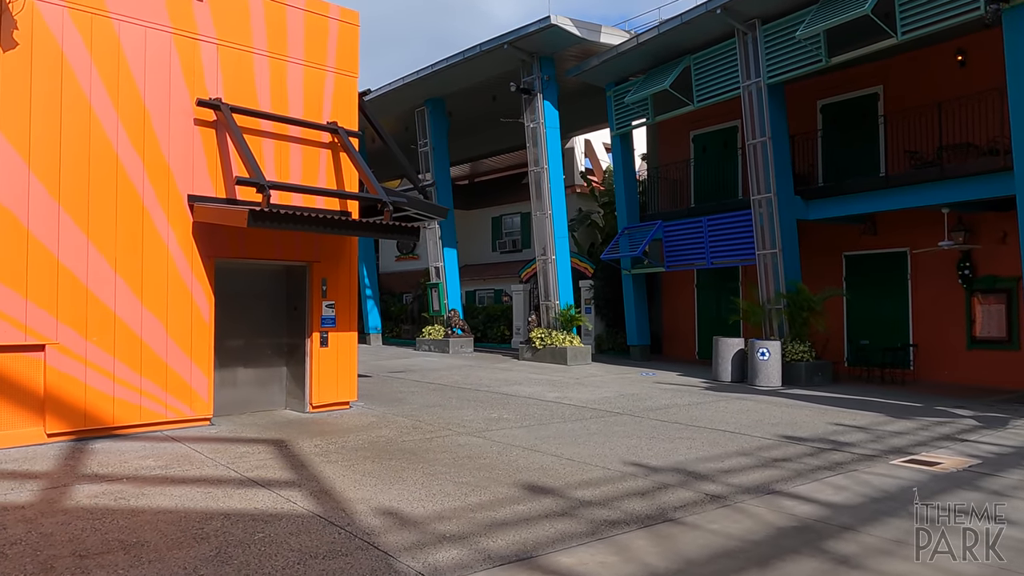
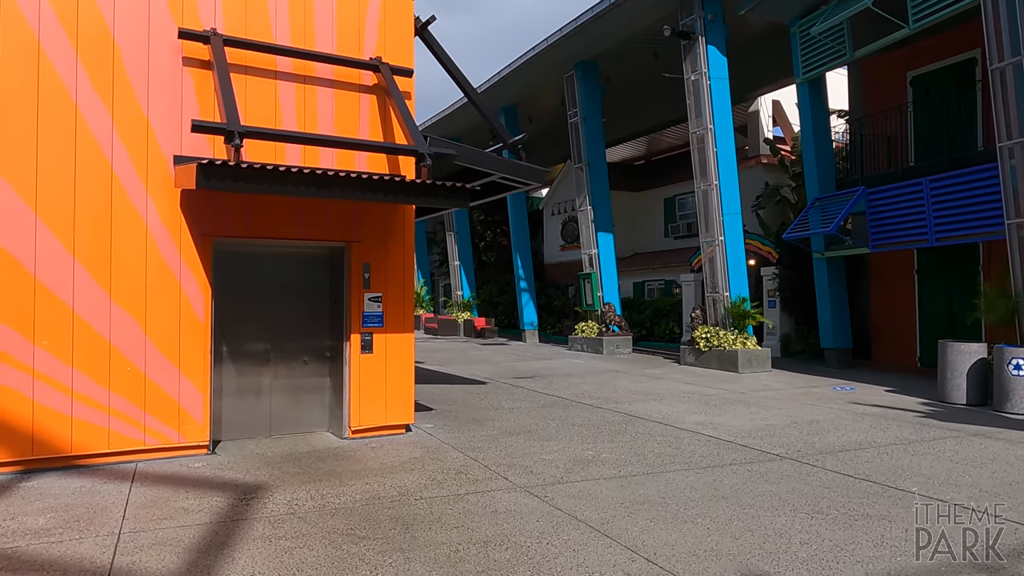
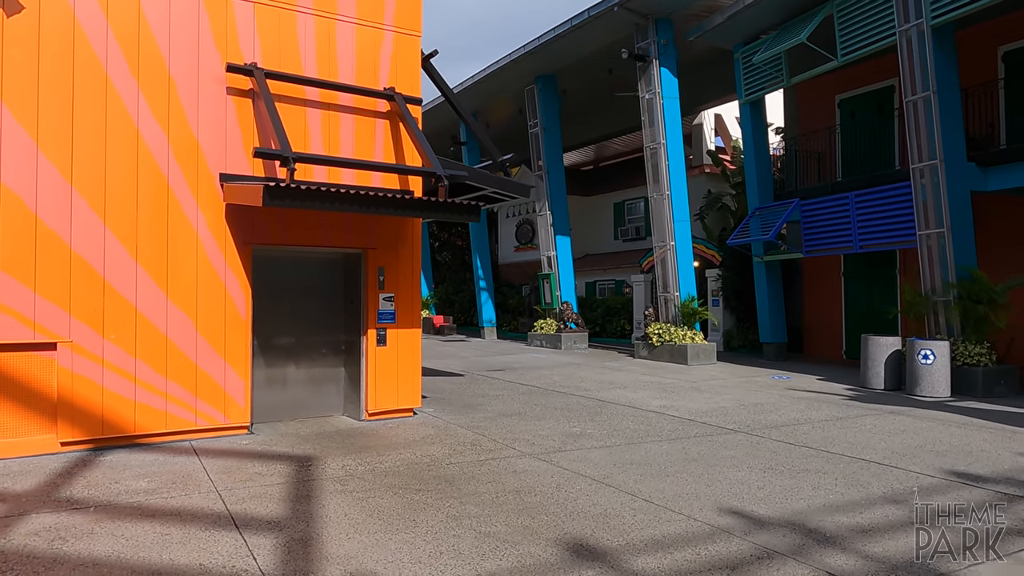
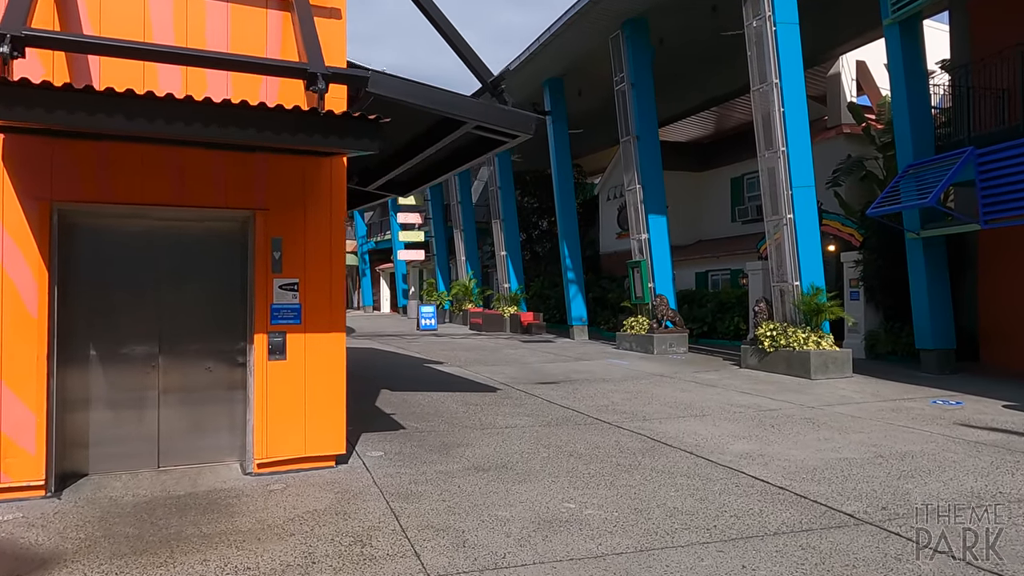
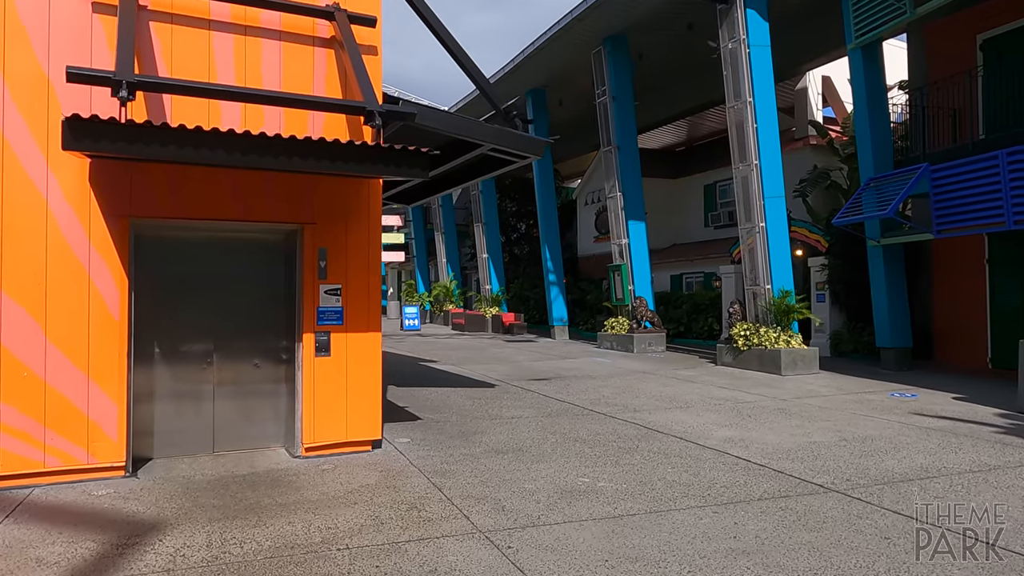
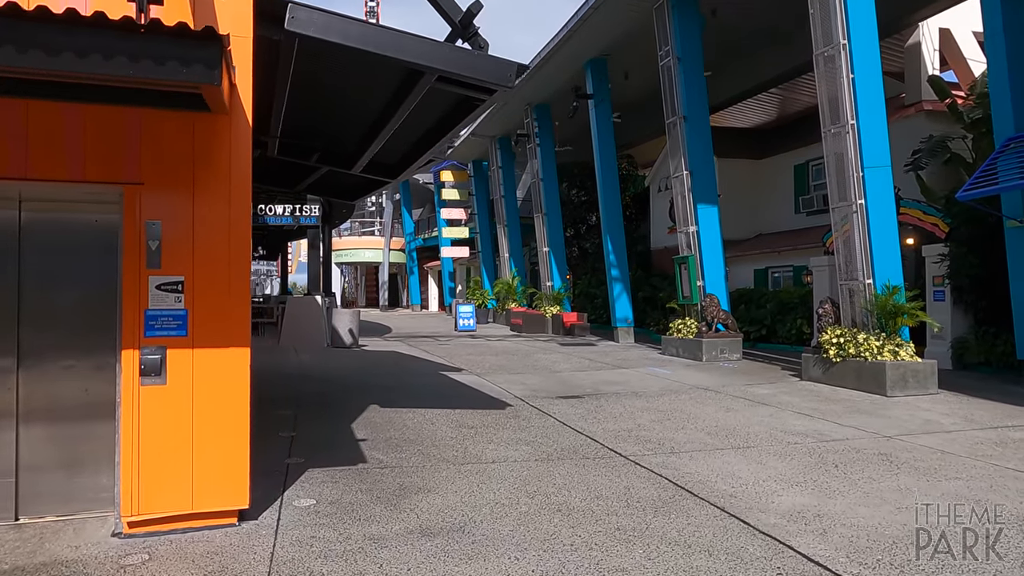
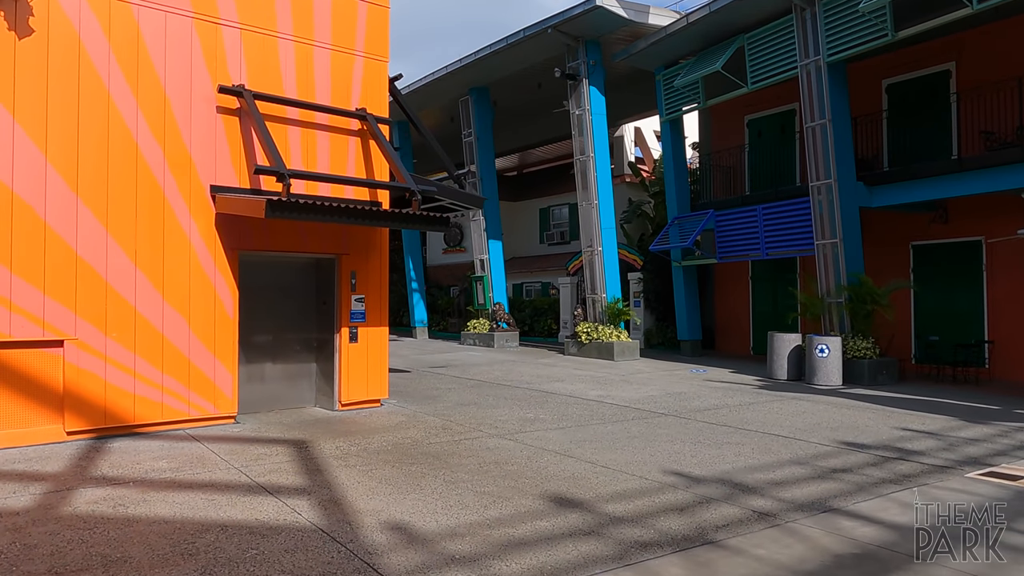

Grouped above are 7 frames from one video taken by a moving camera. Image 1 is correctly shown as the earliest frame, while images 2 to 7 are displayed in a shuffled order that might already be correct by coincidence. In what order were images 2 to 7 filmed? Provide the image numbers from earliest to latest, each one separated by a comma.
7, 3, 2, 5, 4, 6
